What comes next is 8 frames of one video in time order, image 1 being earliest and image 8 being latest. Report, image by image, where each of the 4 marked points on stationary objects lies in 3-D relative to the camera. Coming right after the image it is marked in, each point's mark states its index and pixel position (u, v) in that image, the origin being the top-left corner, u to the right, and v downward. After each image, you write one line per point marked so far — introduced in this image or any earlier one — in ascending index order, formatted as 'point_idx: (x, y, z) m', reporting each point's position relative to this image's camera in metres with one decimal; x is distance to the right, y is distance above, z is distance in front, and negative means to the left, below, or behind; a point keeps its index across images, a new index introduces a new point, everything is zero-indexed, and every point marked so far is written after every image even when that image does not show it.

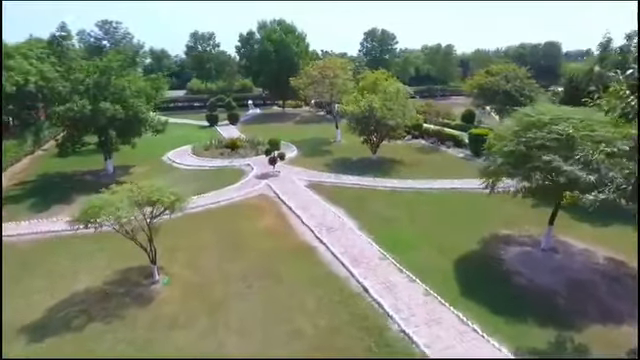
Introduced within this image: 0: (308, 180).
0: (-0.6, 0.0, +18.0) m
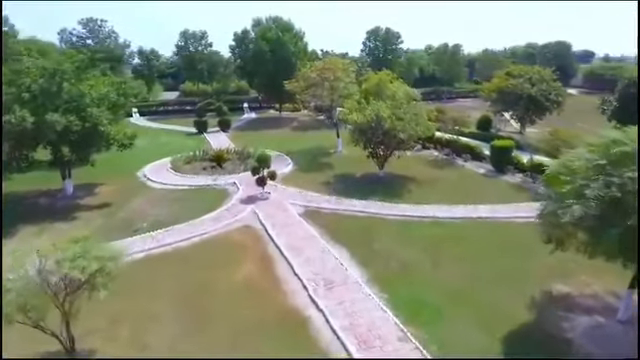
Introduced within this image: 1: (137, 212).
0: (-0.7, -1.0, +15.0) m
1: (-7.0, -1.2, +15.0) m
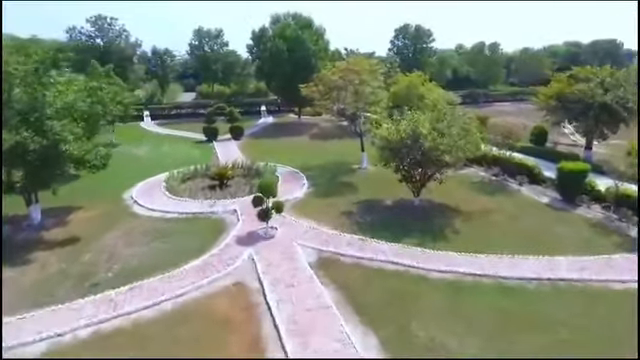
0: (-0.2, -2.1, +11.4) m
1: (-6.5, -2.2, +11.8) m
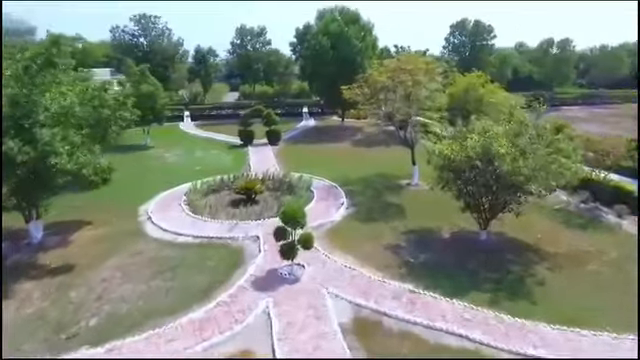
0: (+0.7, -2.8, +8.7) m
1: (-5.6, -2.7, +9.8) m
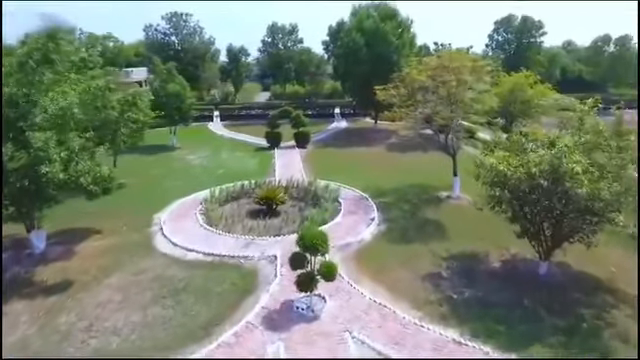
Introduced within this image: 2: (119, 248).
0: (+1.1, -3.2, +7.0) m
1: (-5.1, -3.0, +8.6) m
2: (-6.0, -2.1, +11.7) m
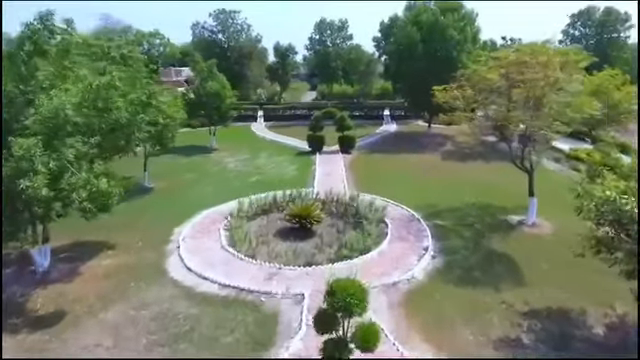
0: (+1.4, -3.7, +4.7) m
1: (-4.5, -3.3, +7.0) m
2: (-5.0, -2.4, +10.2) m
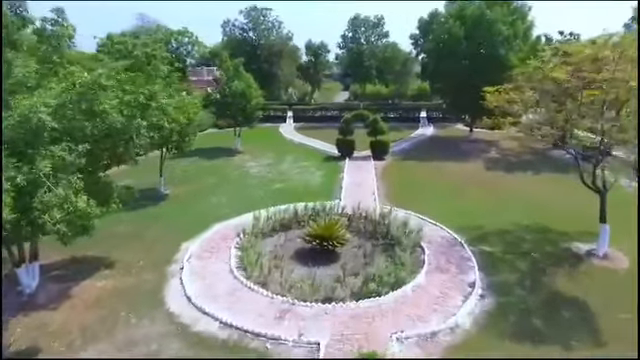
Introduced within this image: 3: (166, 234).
0: (+1.4, -4.2, +2.9) m
1: (-4.3, -3.6, +5.7) m
2: (-4.6, -2.7, +8.9) m
3: (-4.8, -1.6, +12.2) m
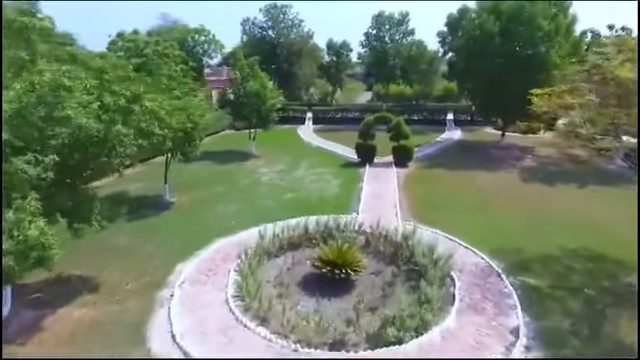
0: (+1.2, -4.6, +1.4) m
1: (-4.3, -3.9, +4.5) m
2: (-4.4, -3.0, +7.7) m
3: (-4.5, -1.9, +11.0) m
